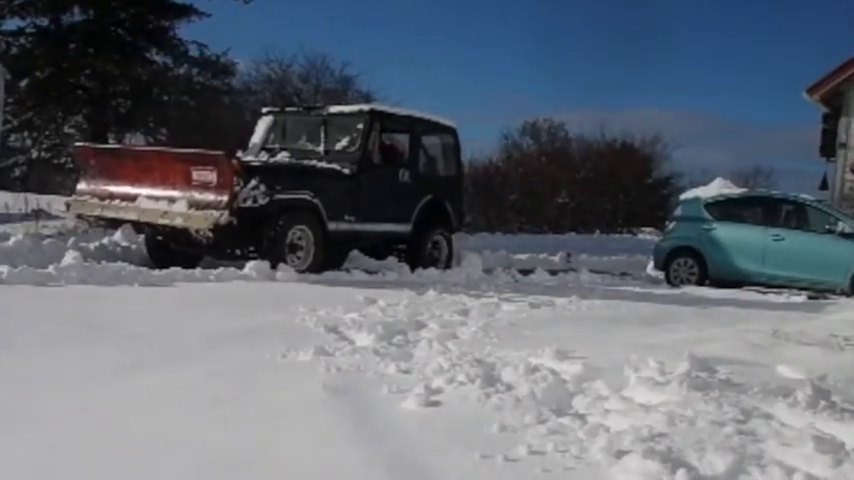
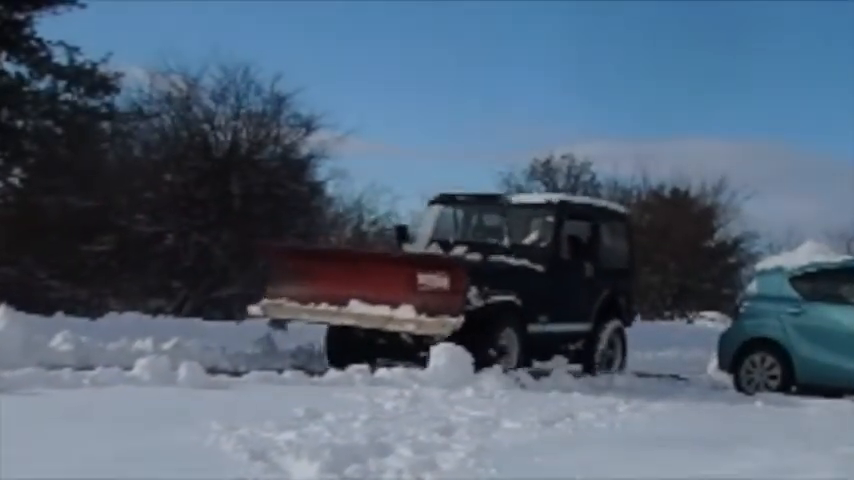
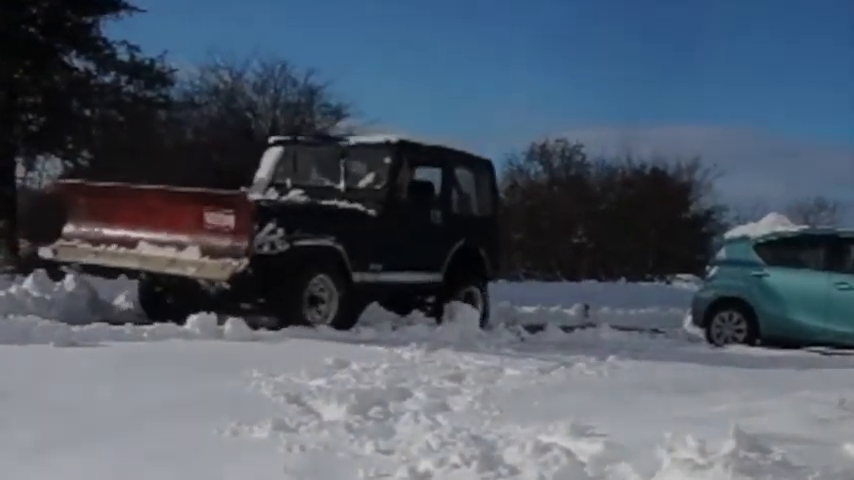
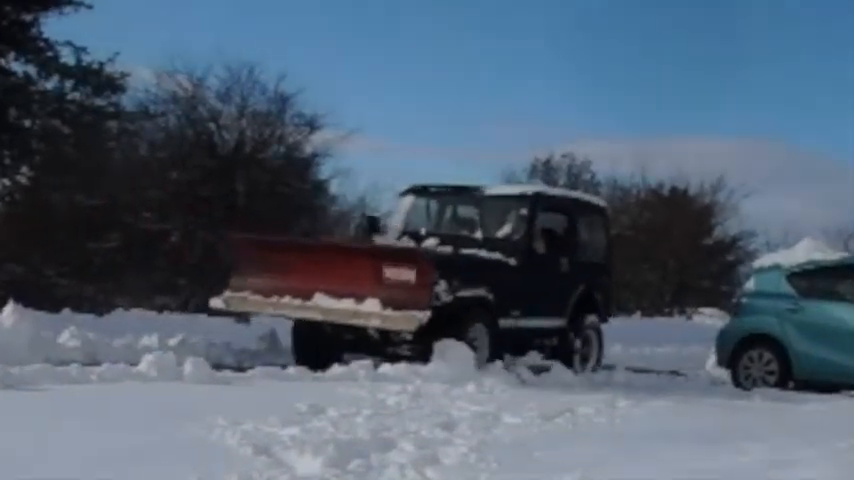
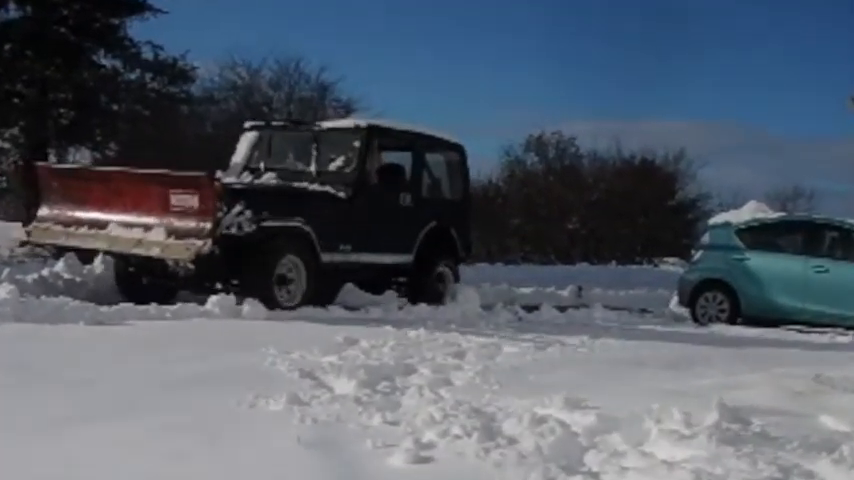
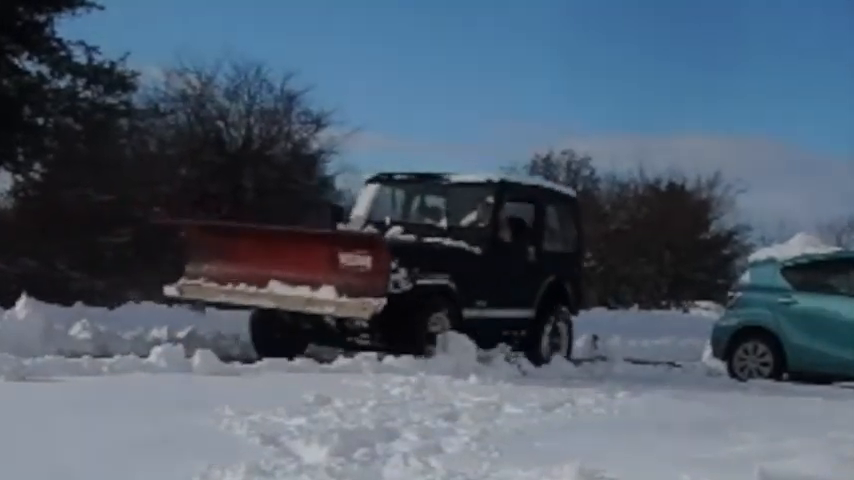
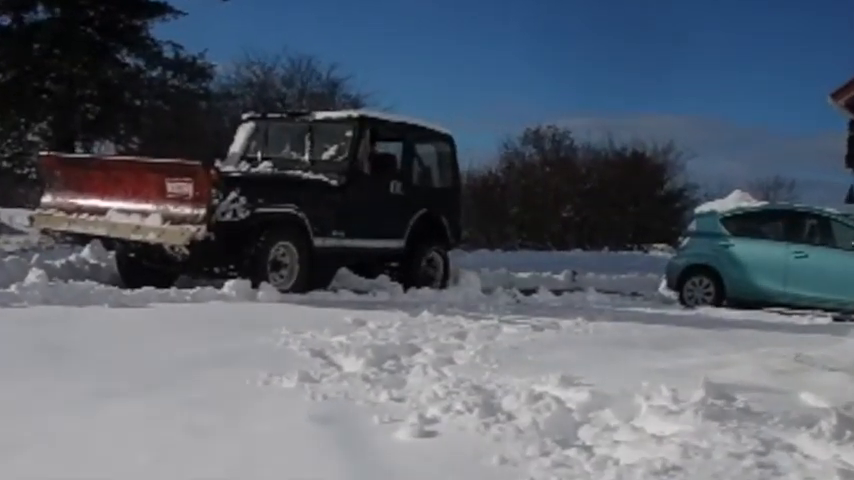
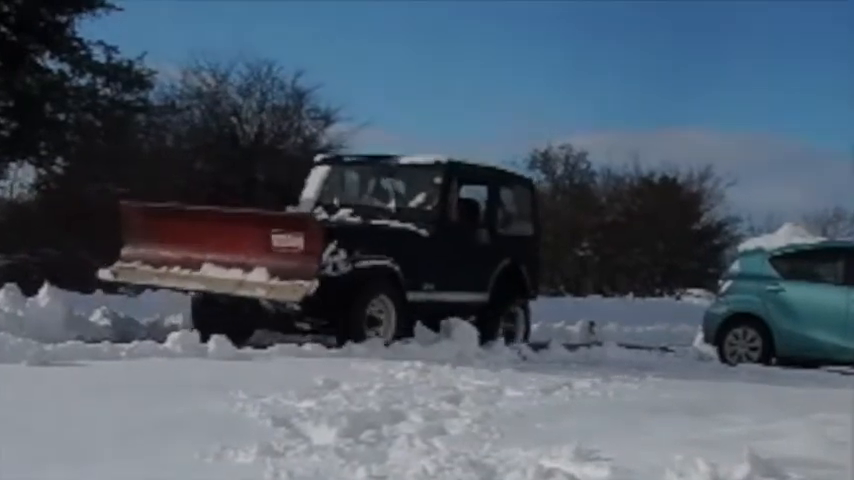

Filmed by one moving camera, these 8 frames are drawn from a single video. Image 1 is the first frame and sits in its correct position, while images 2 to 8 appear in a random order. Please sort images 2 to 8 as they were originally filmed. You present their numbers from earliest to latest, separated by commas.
7, 5, 3, 8, 6, 4, 2
